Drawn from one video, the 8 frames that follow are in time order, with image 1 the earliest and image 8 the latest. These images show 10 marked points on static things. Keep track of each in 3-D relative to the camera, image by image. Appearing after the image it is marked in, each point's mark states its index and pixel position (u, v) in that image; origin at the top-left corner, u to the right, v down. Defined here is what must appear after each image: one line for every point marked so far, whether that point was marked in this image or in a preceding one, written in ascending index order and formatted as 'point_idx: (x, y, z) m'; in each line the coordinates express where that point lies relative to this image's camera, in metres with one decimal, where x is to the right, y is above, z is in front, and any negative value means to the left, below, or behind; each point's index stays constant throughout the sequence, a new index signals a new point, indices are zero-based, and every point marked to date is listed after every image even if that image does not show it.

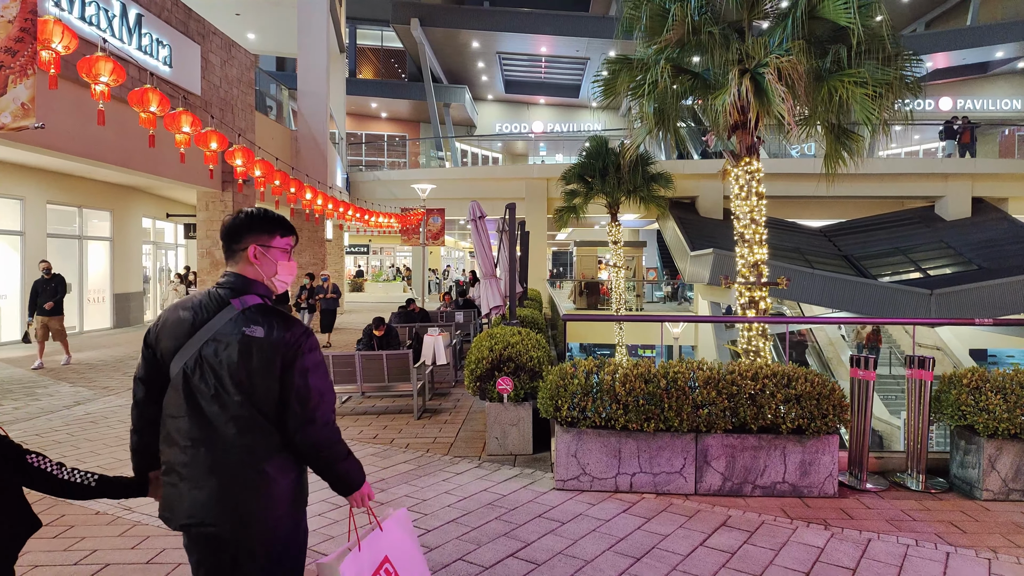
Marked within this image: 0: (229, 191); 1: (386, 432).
0: (-5.5, +1.9, +13.3) m
1: (-1.2, -1.4, +6.6) m
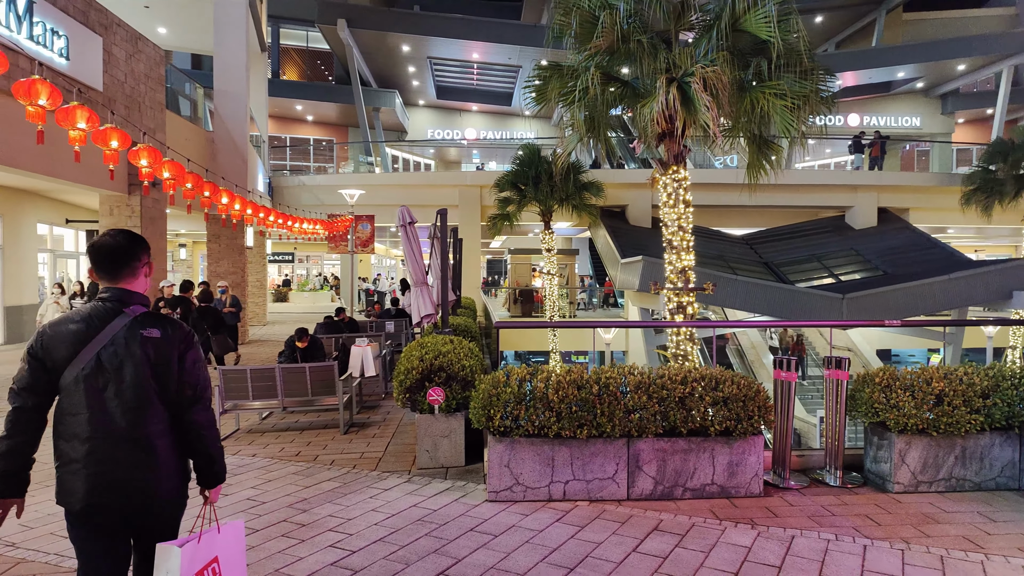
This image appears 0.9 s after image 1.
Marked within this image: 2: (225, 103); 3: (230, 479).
0: (-6.8, +1.7, +12.6) m
1: (-1.8, -1.5, +6.3) m
2: (-7.0, +4.5, +16.9) m
3: (-2.2, -1.5, +5.4) m
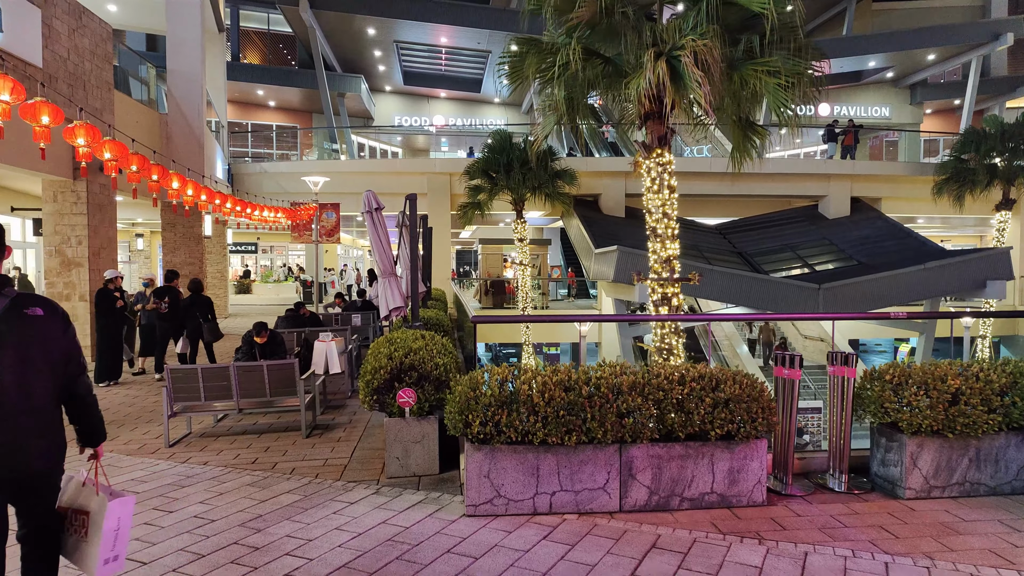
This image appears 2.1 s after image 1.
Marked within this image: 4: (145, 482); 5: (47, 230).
0: (-7.2, +1.8, +11.8) m
1: (-2.0, -1.4, +5.8) m
2: (-7.7, +4.7, +16.0) m
3: (-2.4, -1.4, +4.9) m
4: (-2.7, -1.4, +5.1) m
5: (-7.8, +1.0, +11.7) m
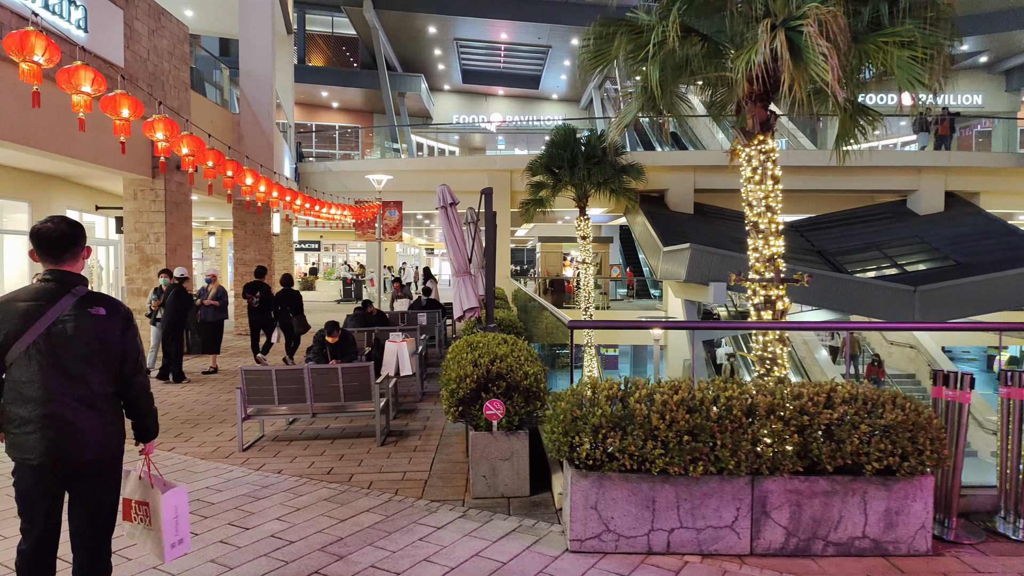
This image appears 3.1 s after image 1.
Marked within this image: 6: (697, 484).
0: (-6.0, +1.9, +11.8) m
1: (-1.3, -1.4, +5.4) m
2: (-6.1, +4.8, +16.0) m
3: (-1.7, -1.4, +4.5) m
4: (-2.0, -1.4, +4.7) m
5: (-6.6, +1.0, +11.7) m
6: (+0.9, -1.0, +3.5) m
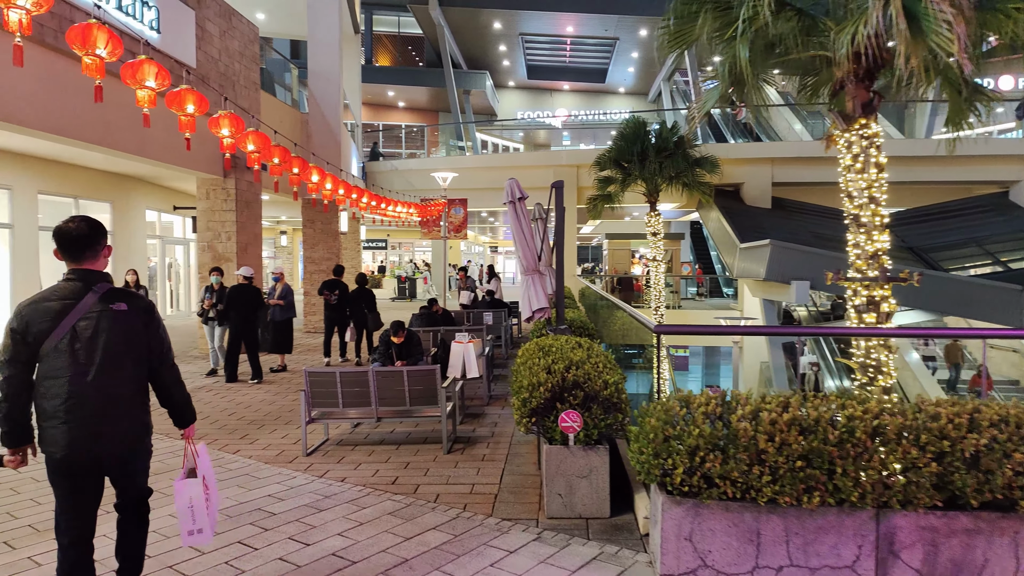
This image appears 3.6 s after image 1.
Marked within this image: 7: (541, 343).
0: (-4.9, +1.9, +11.9) m
1: (-0.8, -1.4, +5.1) m
2: (-4.6, +4.8, +16.1) m
3: (-1.2, -1.4, +4.2) m
4: (-1.5, -1.4, +4.5) m
5: (-5.4, +1.1, +11.9) m
6: (+1.3, -1.0, +3.0) m
7: (+0.2, -0.4, +5.1) m
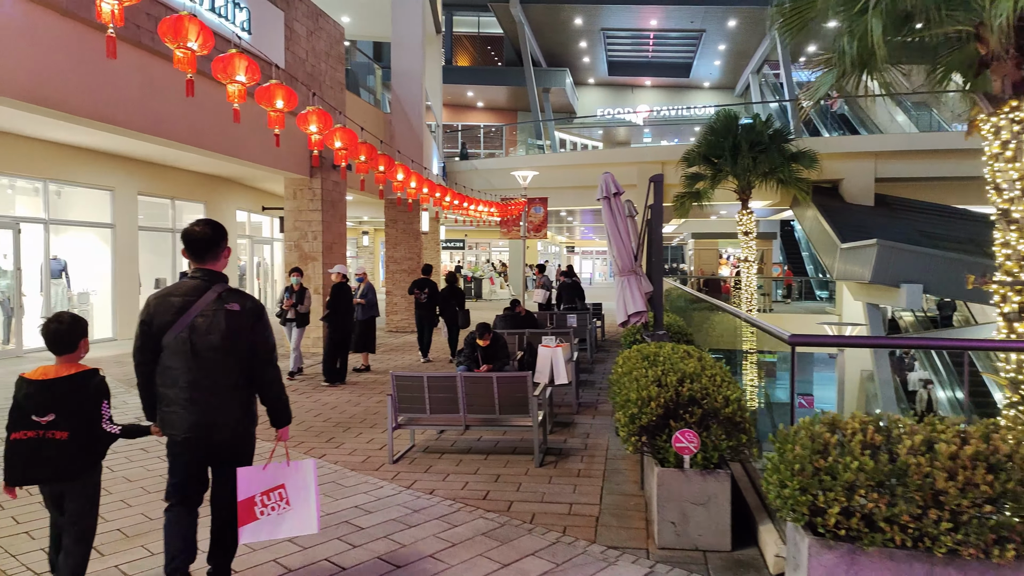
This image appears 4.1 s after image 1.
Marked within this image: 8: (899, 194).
0: (-3.4, +1.9, +12.0) m
1: (-0.1, -1.4, +4.7) m
2: (-2.6, +4.8, +16.1) m
3: (-0.7, -1.4, +3.9) m
4: (-0.9, -1.4, +4.3) m
5: (-3.9, +1.1, +12.0) m
6: (+1.8, -1.0, +2.5) m
7: (+0.9, -0.4, +4.7) m
8: (+10.8, +2.6, +19.1) m
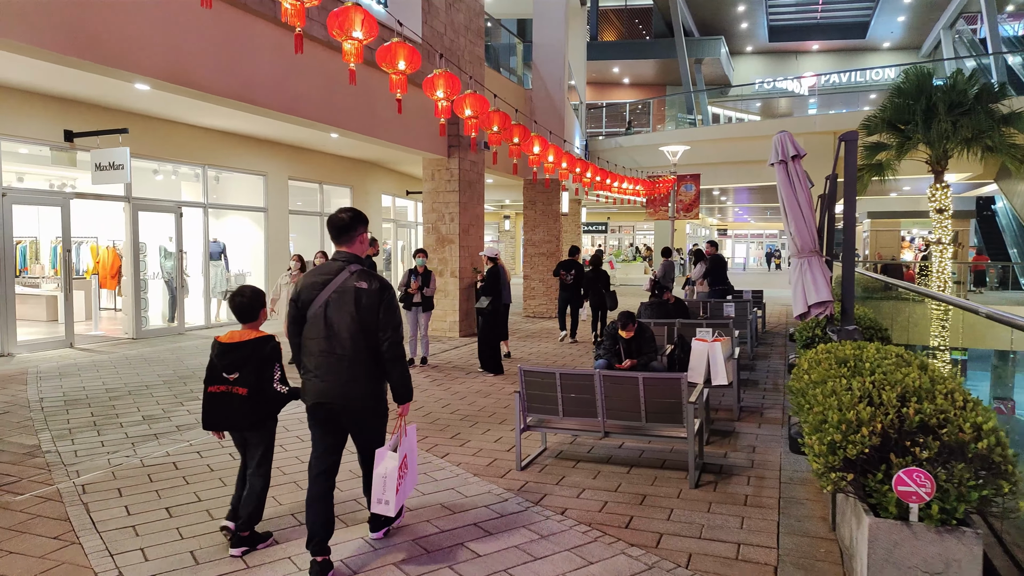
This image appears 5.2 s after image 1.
0: (-0.9, +2.2, +11.6) m
1: (+0.8, -1.3, +3.9) m
2: (+0.7, +5.2, +15.4) m
3: (0.0, -1.3, +3.2) m
4: (-0.1, -1.3, +3.6) m
5: (-1.5, +1.4, +11.7) m
6: (+2.1, -1.0, +1.3) m
7: (+1.7, -0.3, +3.6) m
8: (+14.5, +2.9, +15.6) m
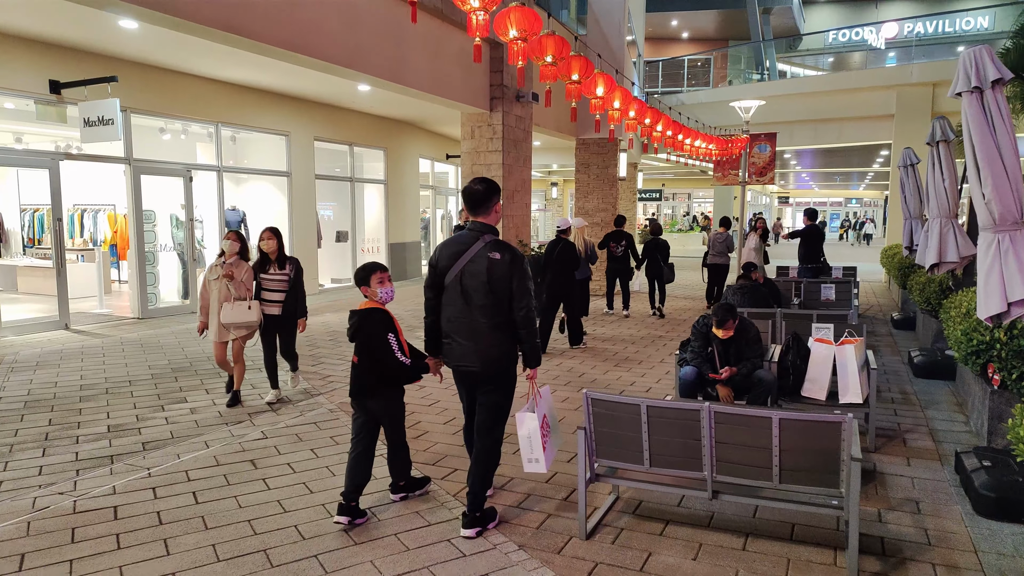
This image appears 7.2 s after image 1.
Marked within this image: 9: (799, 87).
0: (-0.2, +2.6, +10.0) m
1: (+1.0, -1.3, +2.5) m
2: (+1.7, +5.7, +13.6) m
3: (+0.2, -1.3, +1.8) m
4: (+0.1, -1.3, +2.2) m
5: (-0.7, +1.8, +10.3) m
6: (+2.2, -1.1, -0.3) m
7: (+2.0, -0.3, +2.0) m
8: (+15.5, +3.3, +13.0) m
9: (+7.1, +4.9, +16.6) m
